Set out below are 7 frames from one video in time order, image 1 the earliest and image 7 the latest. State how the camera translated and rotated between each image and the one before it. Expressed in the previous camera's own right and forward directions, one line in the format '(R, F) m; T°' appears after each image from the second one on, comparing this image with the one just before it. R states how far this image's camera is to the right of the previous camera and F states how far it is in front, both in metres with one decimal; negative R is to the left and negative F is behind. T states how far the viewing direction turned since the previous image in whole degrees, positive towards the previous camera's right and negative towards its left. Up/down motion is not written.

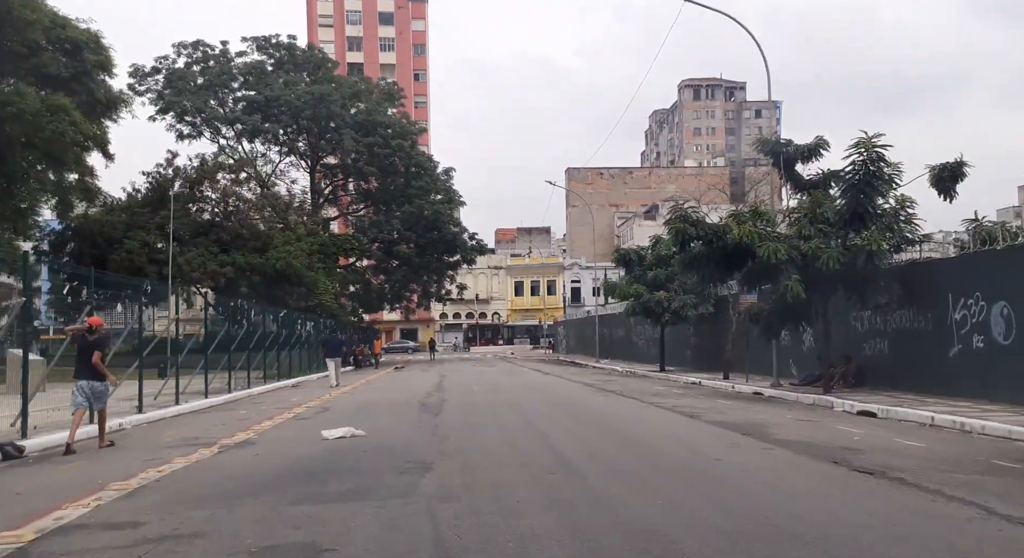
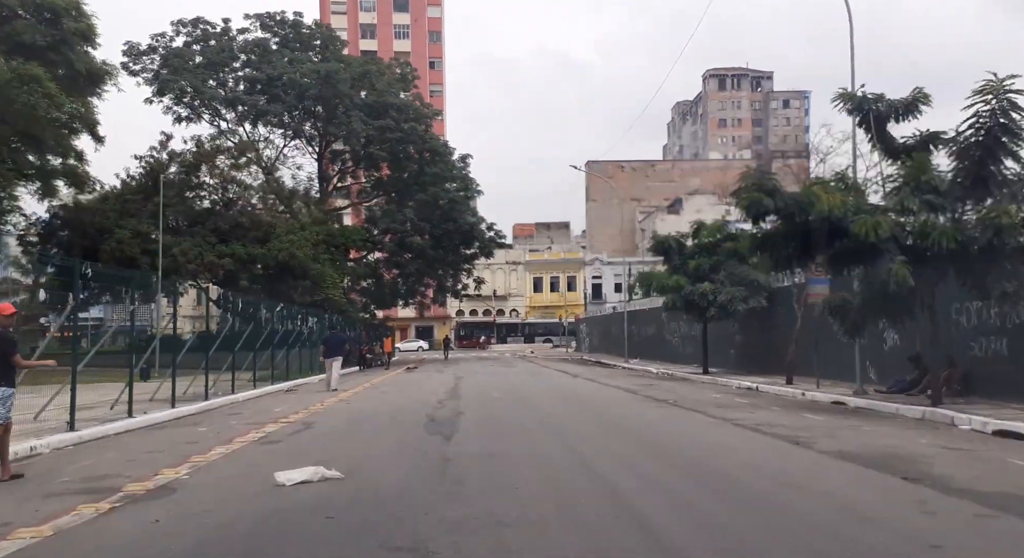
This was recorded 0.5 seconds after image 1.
(-0.3, +3.4) m; -1°
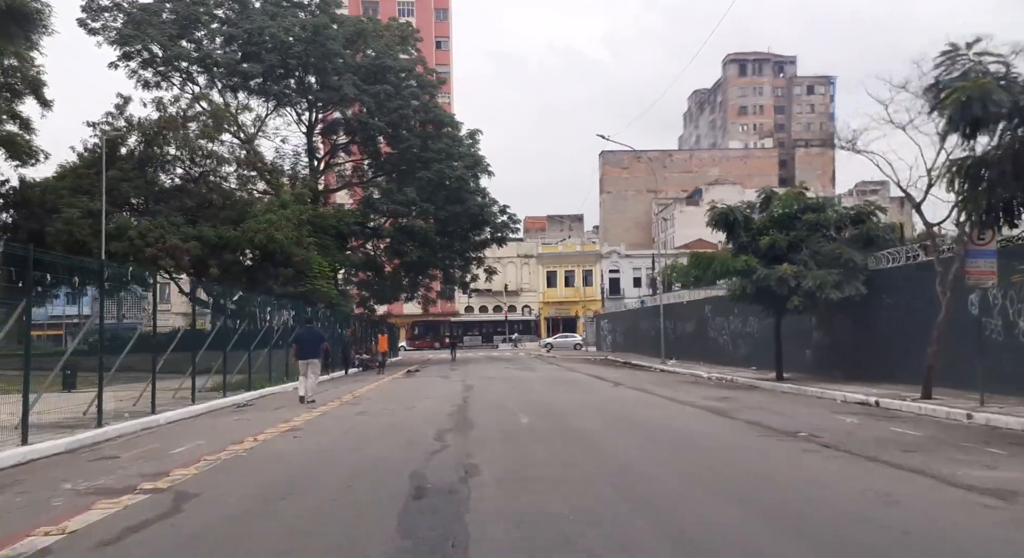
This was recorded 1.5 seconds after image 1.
(-0.4, +5.7) m; -1°
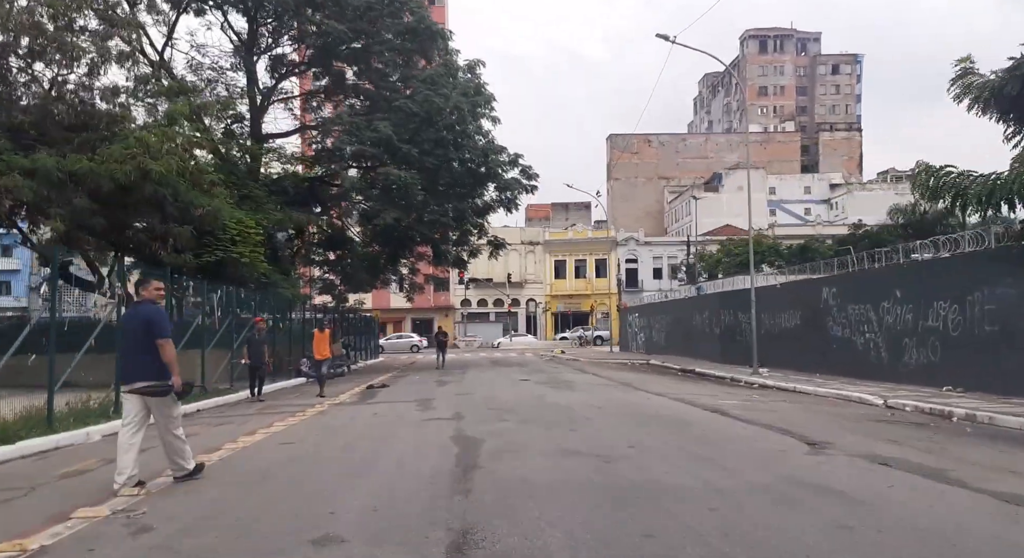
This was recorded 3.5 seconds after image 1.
(-0.7, +11.7) m; 0°
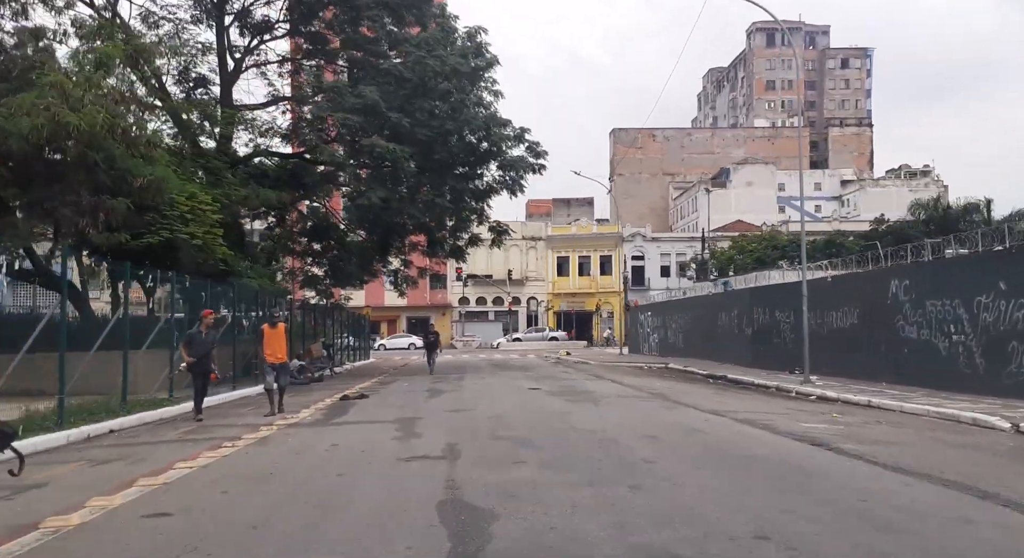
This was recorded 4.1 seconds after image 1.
(-0.2, +3.8) m; 0°
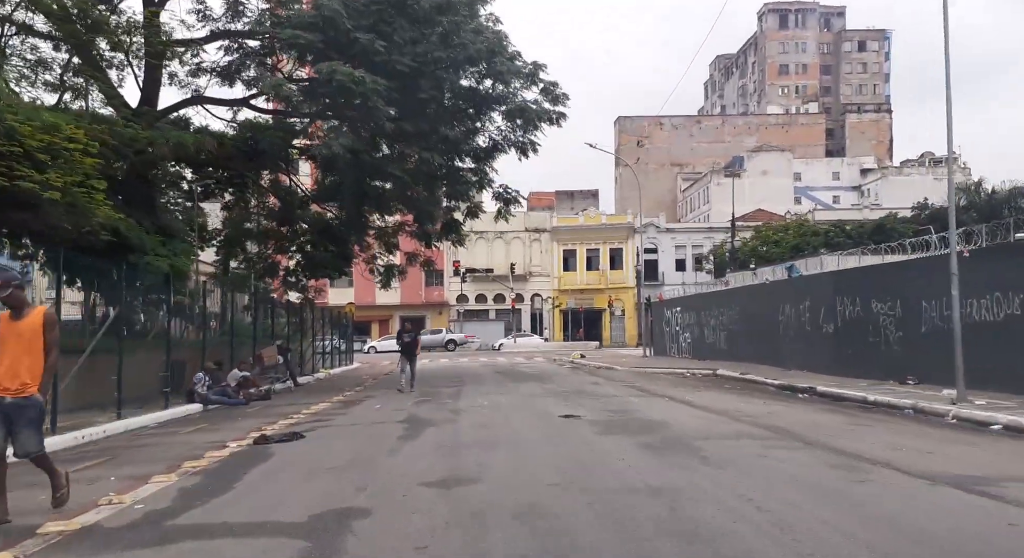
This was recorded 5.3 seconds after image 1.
(-0.3, +6.4) m; 0°
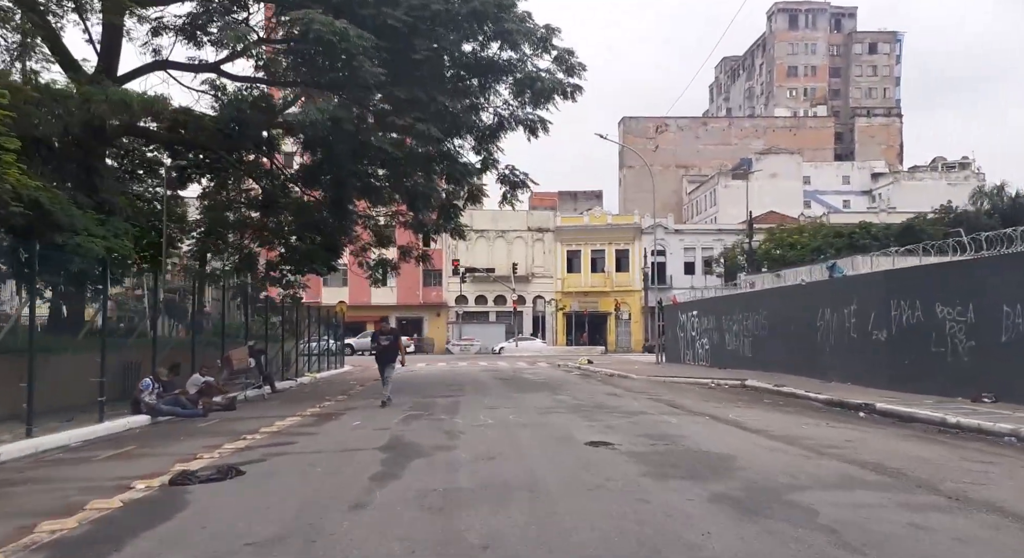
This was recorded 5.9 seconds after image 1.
(-0.2, +2.7) m; 0°
